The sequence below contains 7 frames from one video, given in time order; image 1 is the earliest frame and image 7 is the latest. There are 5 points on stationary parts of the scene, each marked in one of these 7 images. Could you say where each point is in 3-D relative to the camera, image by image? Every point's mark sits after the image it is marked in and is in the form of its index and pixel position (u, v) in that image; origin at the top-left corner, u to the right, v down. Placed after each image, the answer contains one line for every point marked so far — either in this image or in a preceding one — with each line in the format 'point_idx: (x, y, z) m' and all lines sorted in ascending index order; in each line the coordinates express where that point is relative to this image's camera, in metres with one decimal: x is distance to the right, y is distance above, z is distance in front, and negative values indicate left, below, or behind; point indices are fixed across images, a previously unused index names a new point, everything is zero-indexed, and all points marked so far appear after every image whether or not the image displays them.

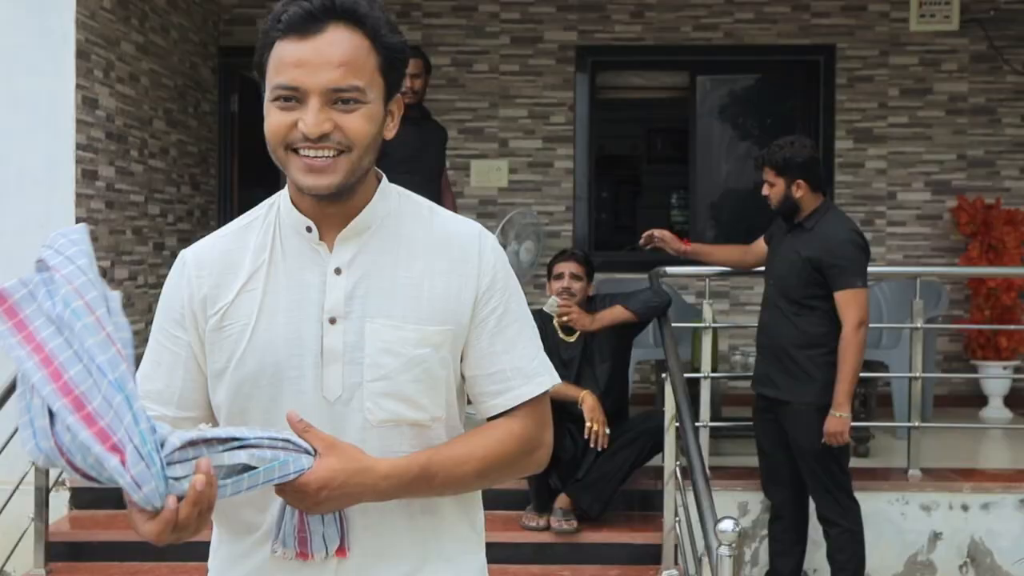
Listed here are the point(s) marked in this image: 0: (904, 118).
0: (+2.4, +1.1, +6.7) m
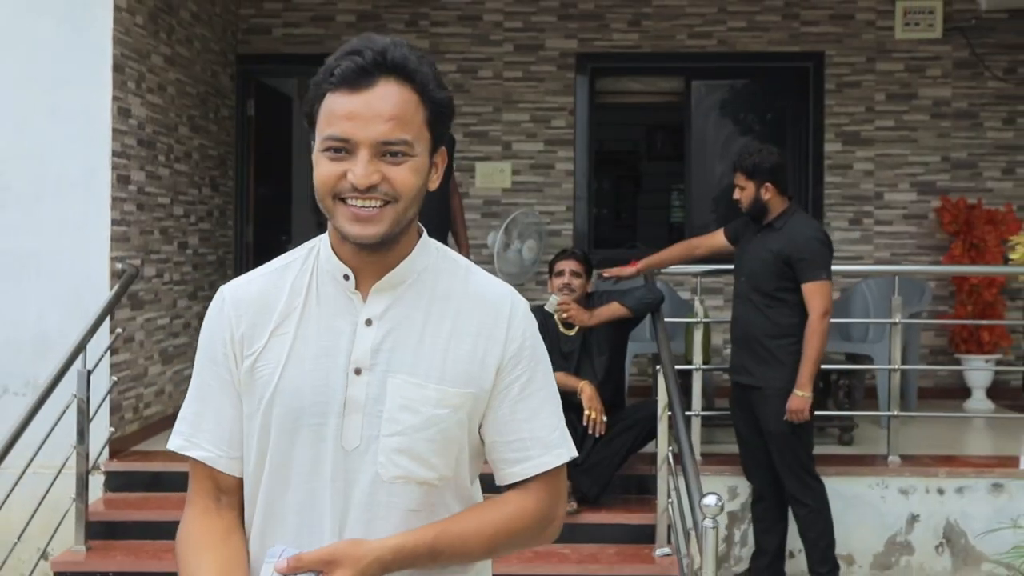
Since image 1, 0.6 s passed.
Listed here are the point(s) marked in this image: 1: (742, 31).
0: (+2.5, +1.1, +6.9) m
1: (+1.5, +1.7, +6.9) m
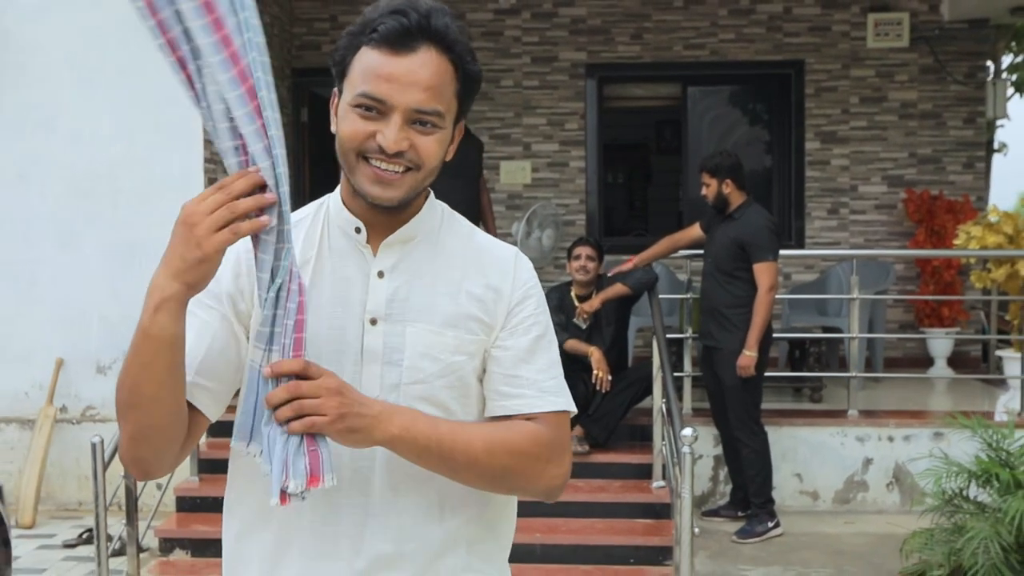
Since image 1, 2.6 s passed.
0: (+2.6, +1.2, +7.9) m
1: (+1.6, +1.8, +7.9) m
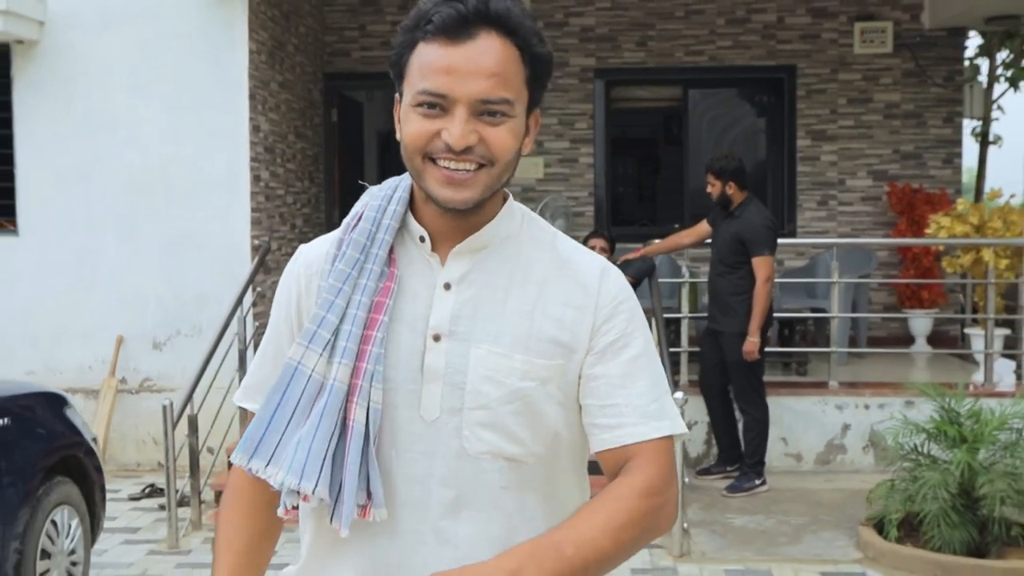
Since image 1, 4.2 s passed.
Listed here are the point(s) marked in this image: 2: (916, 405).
0: (+2.7, +1.3, +8.6) m
1: (+1.7, +1.9, +8.6) m
2: (+2.5, -0.7, +6.6) m
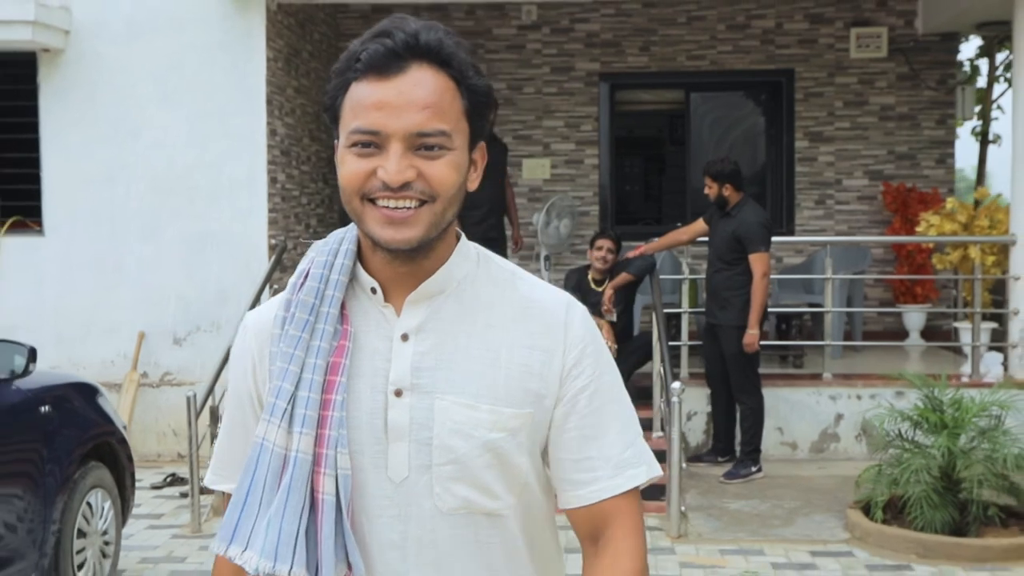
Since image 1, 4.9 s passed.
0: (+2.8, +1.4, +8.8) m
1: (+1.8, +2.0, +8.9) m
2: (+2.5, -0.7, +6.9) m
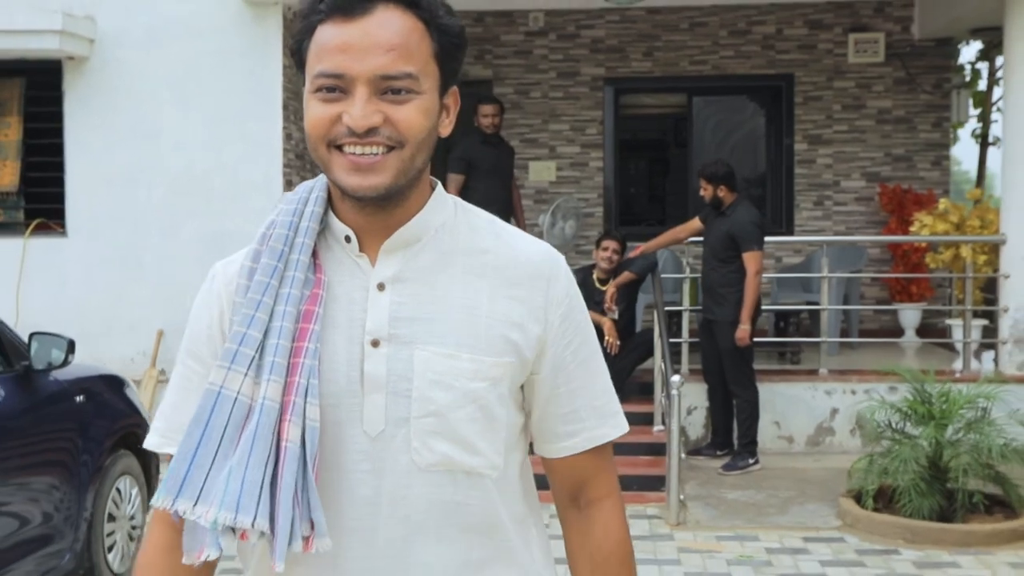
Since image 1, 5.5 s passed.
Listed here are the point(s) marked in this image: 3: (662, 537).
0: (+2.8, +1.4, +9.1) m
1: (+1.9, +2.0, +9.1) m
2: (+2.6, -0.7, +7.1) m
3: (+0.8, -1.3, +5.6) m
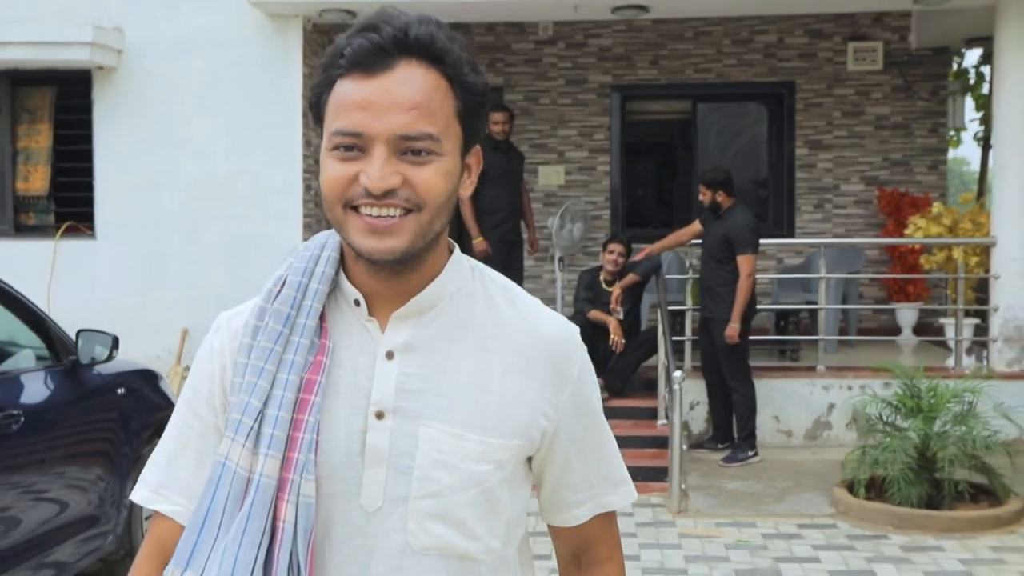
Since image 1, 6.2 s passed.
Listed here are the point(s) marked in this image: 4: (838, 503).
0: (+2.9, +1.4, +9.4) m
1: (+2.0, +2.0, +9.4) m
2: (+2.6, -0.7, +7.4) m
3: (+0.9, -1.3, +6.0) m
4: (+1.9, -1.2, +6.1) m
